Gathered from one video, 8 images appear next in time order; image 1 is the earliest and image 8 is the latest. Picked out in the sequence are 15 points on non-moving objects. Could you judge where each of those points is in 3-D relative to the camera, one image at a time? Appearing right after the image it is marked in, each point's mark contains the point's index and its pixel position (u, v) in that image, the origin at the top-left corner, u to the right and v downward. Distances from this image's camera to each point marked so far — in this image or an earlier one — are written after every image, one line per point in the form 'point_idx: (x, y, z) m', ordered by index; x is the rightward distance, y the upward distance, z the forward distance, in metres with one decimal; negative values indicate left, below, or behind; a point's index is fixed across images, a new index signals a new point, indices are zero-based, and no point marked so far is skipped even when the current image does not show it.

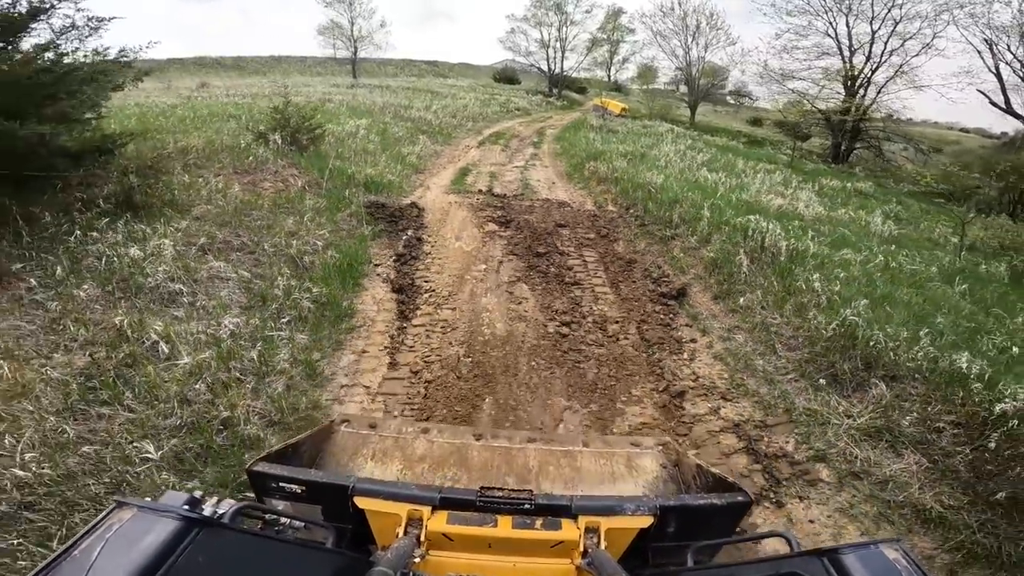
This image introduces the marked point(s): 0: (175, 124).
0: (-7.0, +3.4, +12.8) m
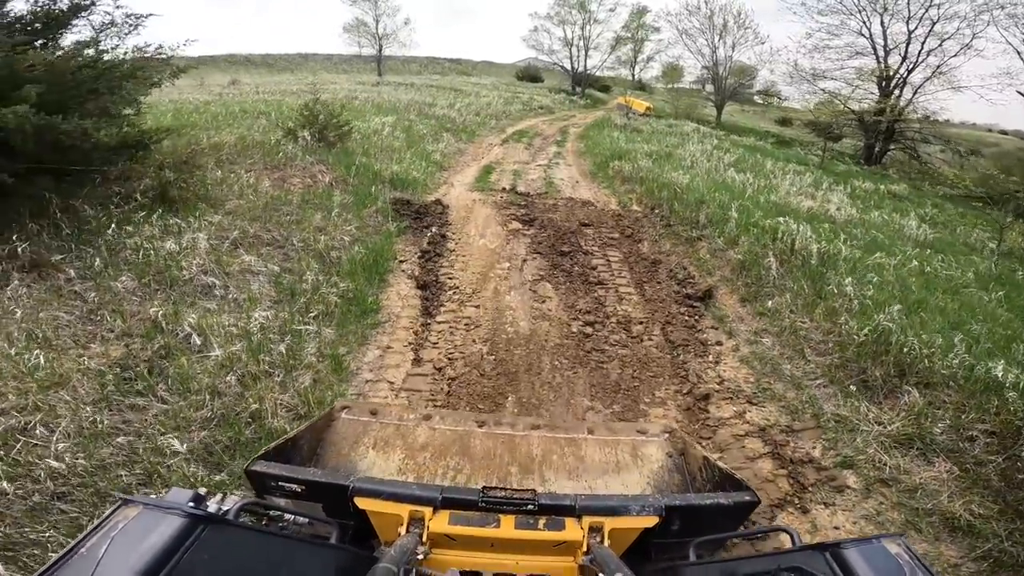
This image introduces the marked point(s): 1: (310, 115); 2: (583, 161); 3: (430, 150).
0: (-6.5, +3.6, +13.0) m
1: (-3.5, +3.0, +10.8) m
2: (+1.7, +3.0, +14.1) m
3: (-1.8, +3.0, +12.9) m
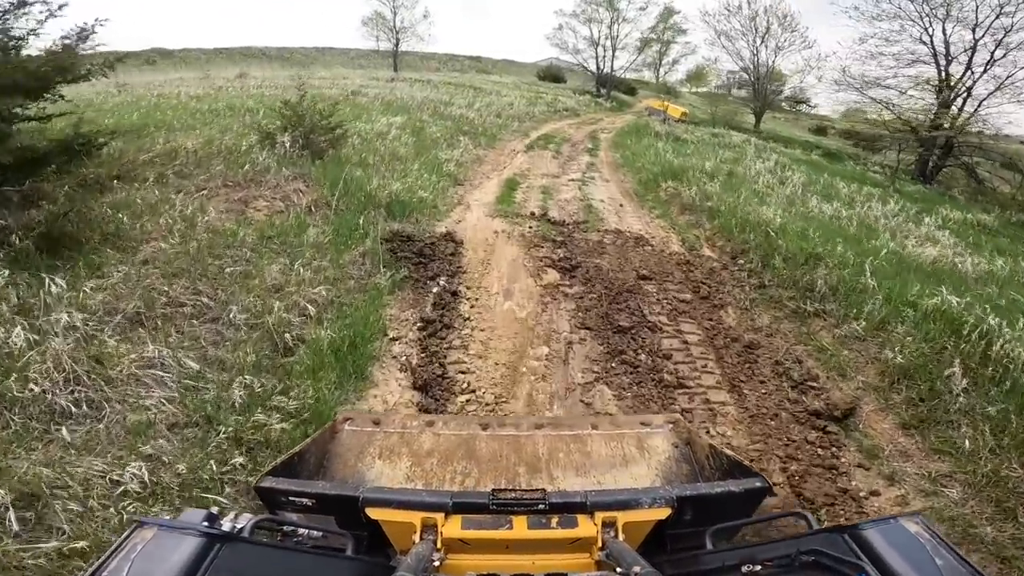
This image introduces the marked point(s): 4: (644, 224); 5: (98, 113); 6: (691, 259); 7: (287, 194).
0: (-5.9, +3.0, +10.9) m
1: (-3.1, +2.4, +8.6) m
2: (+2.2, +2.2, +11.9) m
3: (-1.2, +2.3, +10.8) m
4: (+1.8, +0.8, +8.4) m
5: (-8.1, +3.4, +12.0) m
6: (+2.1, +0.3, +7.2) m
7: (-2.6, +1.1, +7.2) m
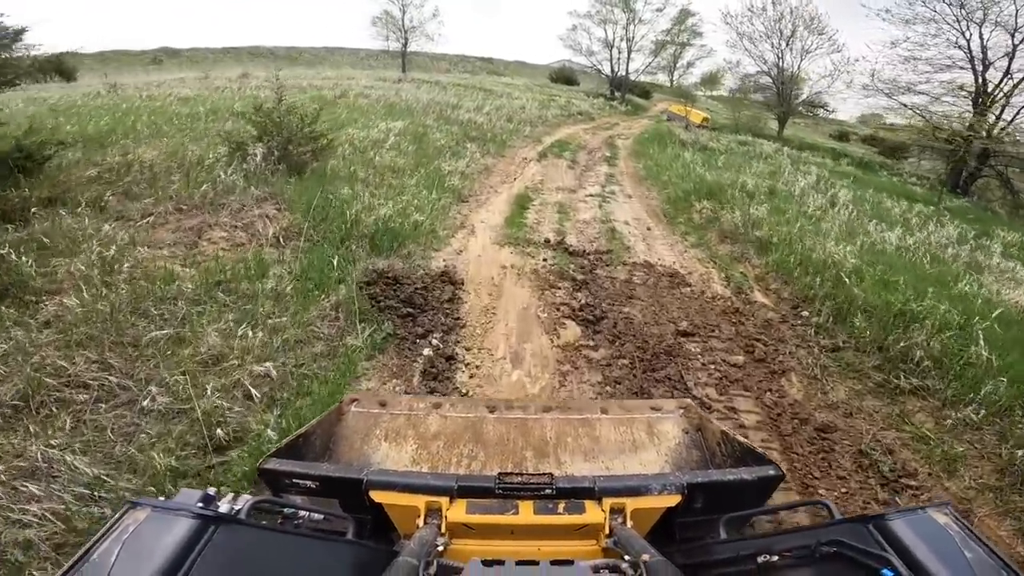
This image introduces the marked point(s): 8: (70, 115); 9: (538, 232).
0: (-5.8, +2.6, +9.8) m
1: (-2.9, +2.0, +7.5) m
2: (+2.4, +1.7, +10.6) m
3: (-1.1, +1.8, +9.6) m
4: (+2.0, +0.3, +7.2) m
5: (-7.9, +3.1, +10.9) m
6: (+2.2, -0.2, +5.9) m
7: (-2.5, +0.7, +6.0) m
8: (-8.1, +3.2, +11.2) m
9: (+0.3, +0.7, +7.6) m
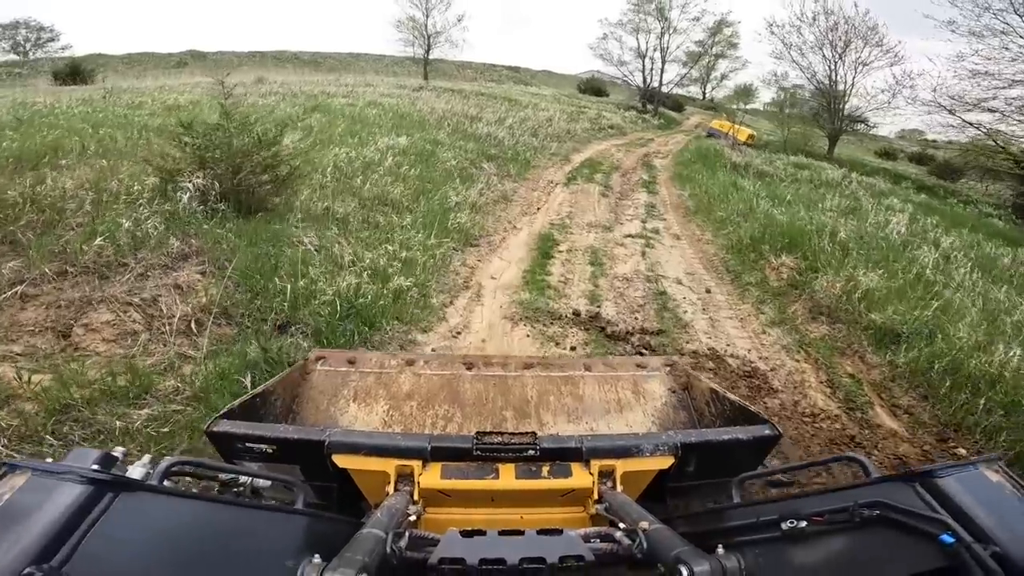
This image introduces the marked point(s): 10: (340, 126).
0: (-5.4, +2.0, +8.2) m
1: (-2.7, +1.3, +5.8) m
2: (+2.7, +0.8, +8.8) m
3: (-0.8, +1.1, +7.8) m
4: (+2.1, -0.5, +5.3) m
5: (-7.5, +2.5, +9.4) m
6: (+2.3, -1.0, +4.0) m
7: (-2.4, 0.0, +4.3) m
8: (-7.7, +2.6, +9.7) m
9: (+0.5, -0.1, +5.8) m
10: (-2.9, +2.7, +10.6) m
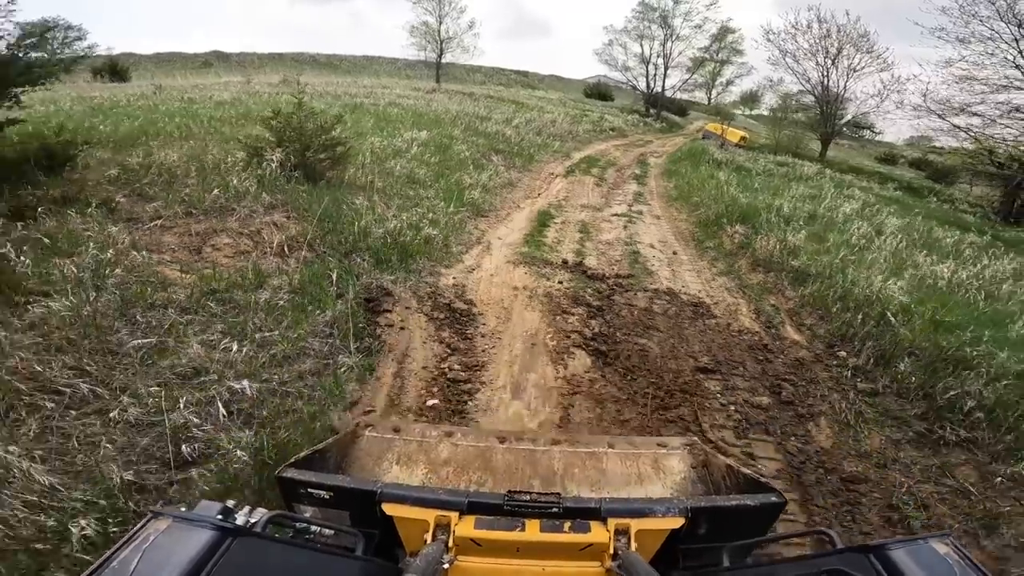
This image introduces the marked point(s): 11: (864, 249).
0: (-5.4, +2.6, +9.8) m
1: (-2.7, +1.8, +7.3) m
2: (+2.8, +1.3, +10.3) m
3: (-0.7, +1.6, +9.4) m
4: (+2.1, 0.0, +6.8) m
5: (-7.4, +3.1, +11.0) m
6: (+2.3, -0.5, +5.5) m
7: (-2.4, +0.6, +5.8) m
8: (-7.6, +3.2, +11.3) m
9: (+0.5, +0.4, +7.3) m
10: (-2.8, +3.3, +12.2) m
11: (+4.2, +0.5, +7.4) m
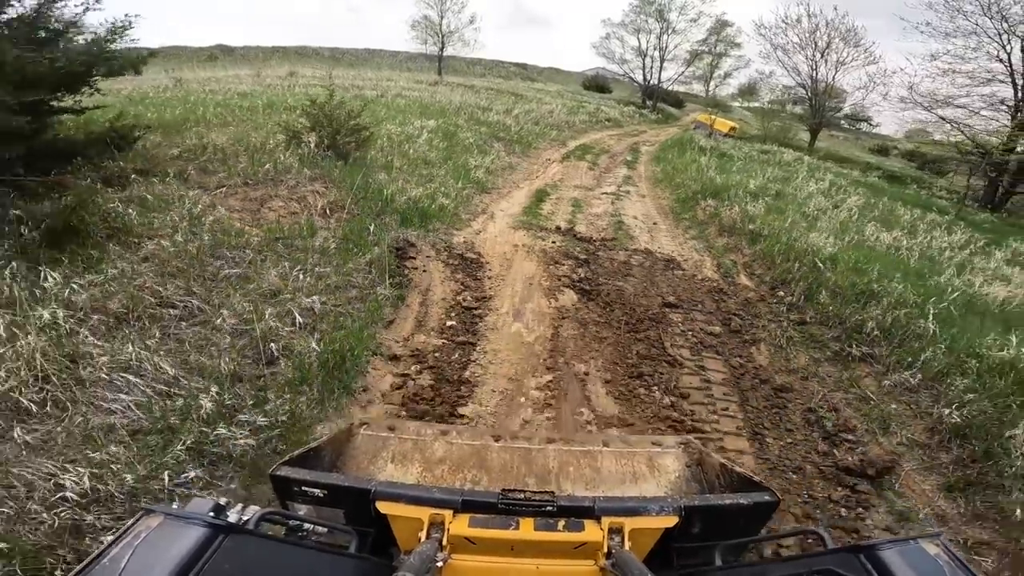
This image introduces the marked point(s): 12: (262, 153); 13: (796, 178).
0: (-5.4, +3.1, +11.0) m
1: (-2.6, +2.3, +8.5) m
2: (+2.8, +1.8, +11.4) m
3: (-0.7, +2.1, +10.5) m
4: (+2.1, +0.5, +8.0) m
5: (-7.4, +3.6, +12.1) m
6: (+2.3, 0.0, +6.7) m
7: (-2.4, +1.1, +7.0) m
8: (-7.6, +3.8, +12.5) m
9: (+0.5, +0.9, +8.4) m
10: (-2.8, +3.8, +13.3) m
11: (+4.2, +1.0, +8.6) m
12: (-3.2, +1.7, +7.8) m
13: (+5.9, +2.3, +12.8) m
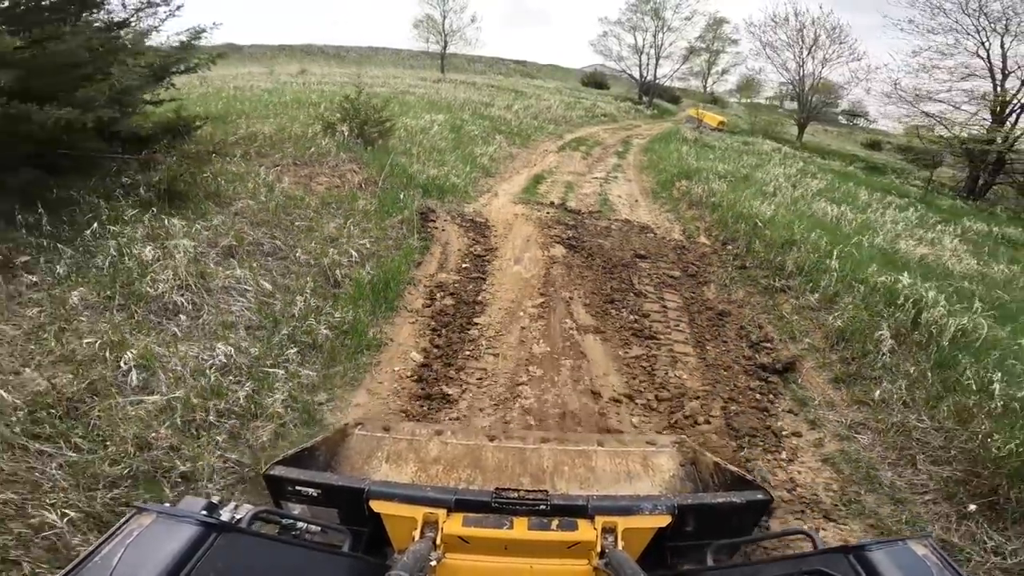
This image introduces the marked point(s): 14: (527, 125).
0: (-5.4, +3.6, +12.5) m
1: (-2.6, +2.9, +10.0) m
2: (+2.8, +2.4, +12.9) m
3: (-0.7, +2.7, +12.0) m
4: (+2.2, +1.1, +9.5) m
5: (-7.4, +4.2, +13.6) m
6: (+2.3, +0.6, +8.2) m
7: (-2.4, +1.6, +8.5) m
8: (-7.6, +4.3, +14.0) m
9: (+0.5, +1.5, +9.9) m
10: (-2.8, +4.4, +14.8) m
11: (+4.2, +1.5, +10.1) m
12: (-3.2, +2.2, +9.3) m
13: (+5.9, +2.9, +14.3) m
14: (+0.4, +4.8, +18.0) m
